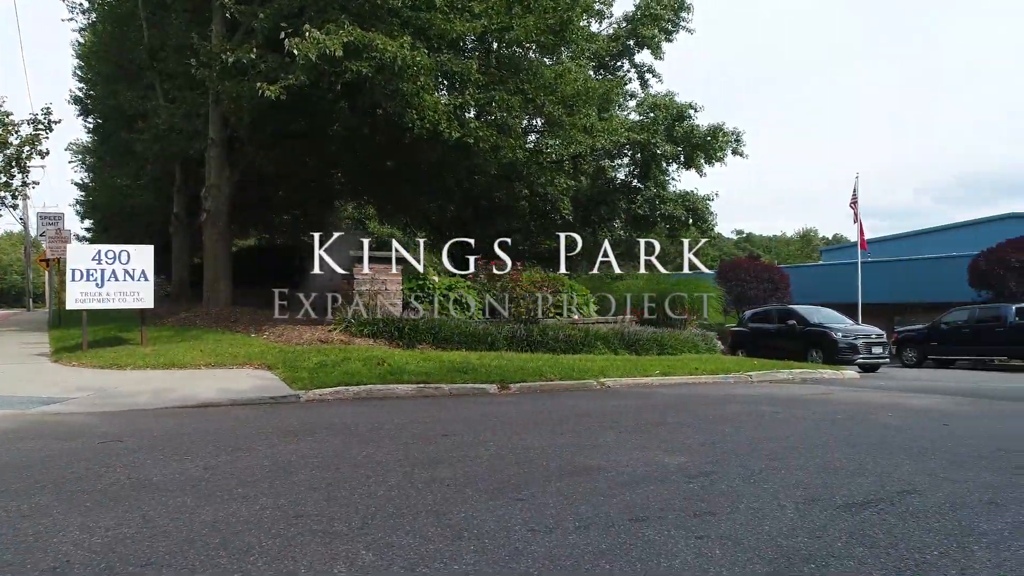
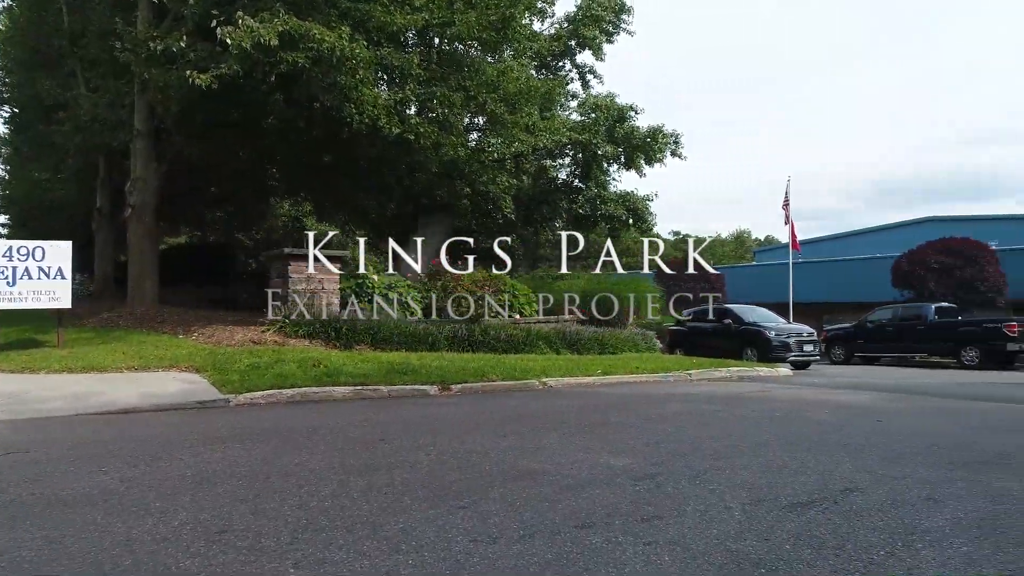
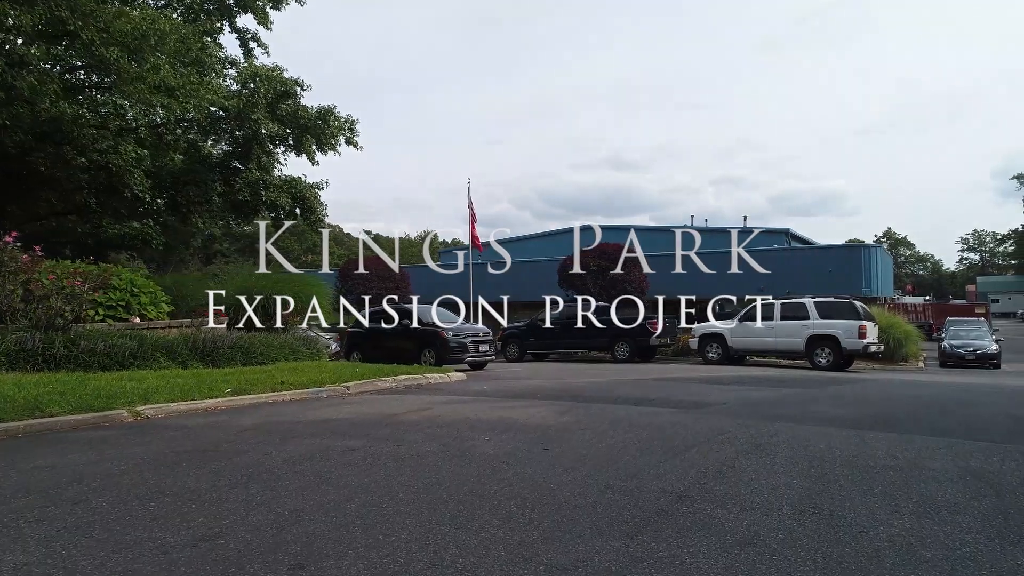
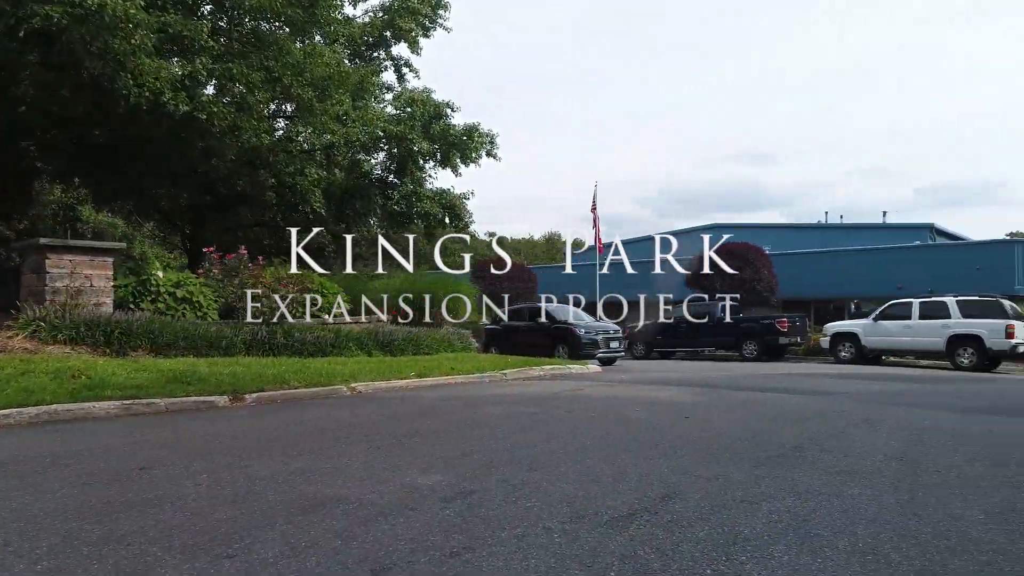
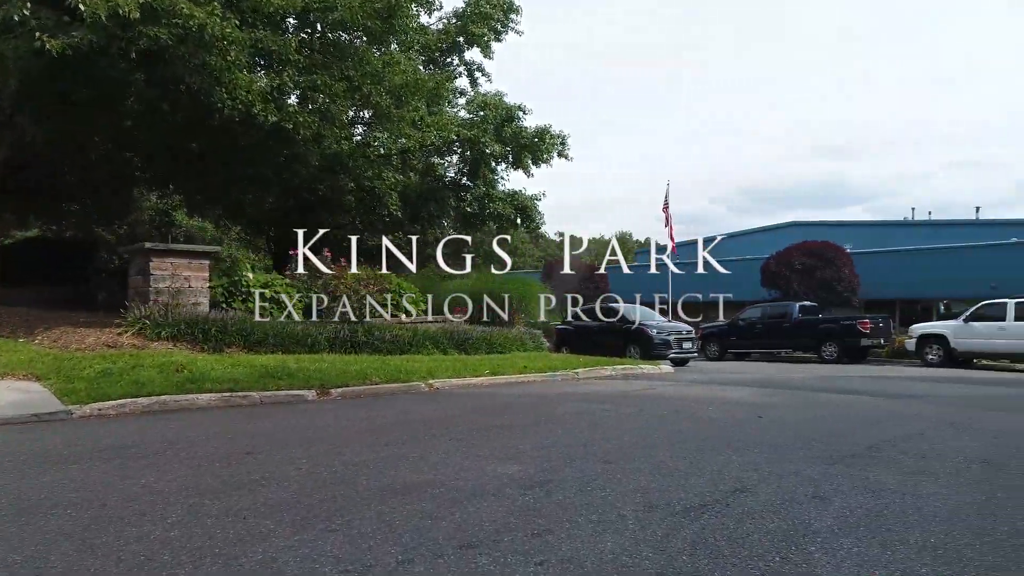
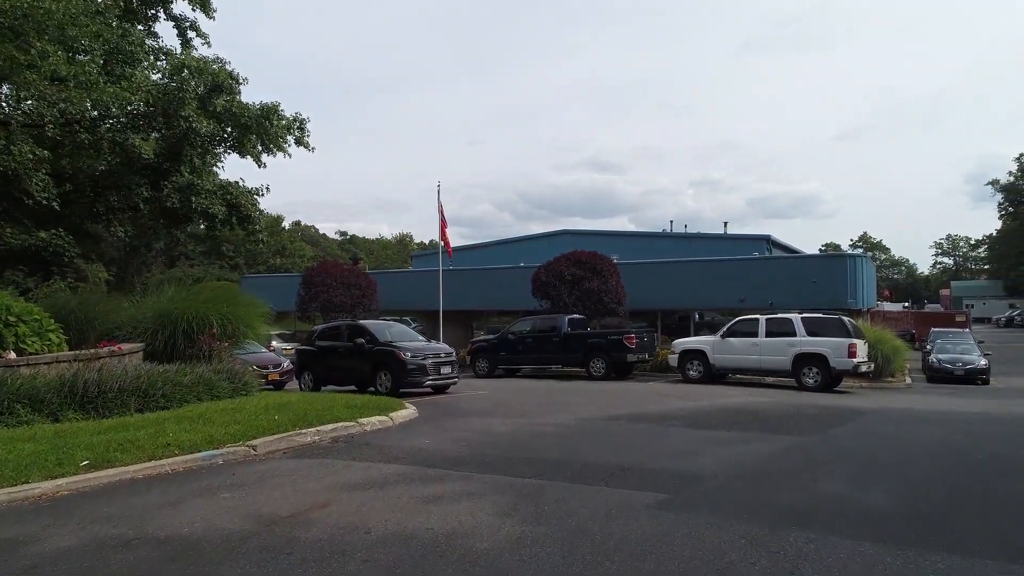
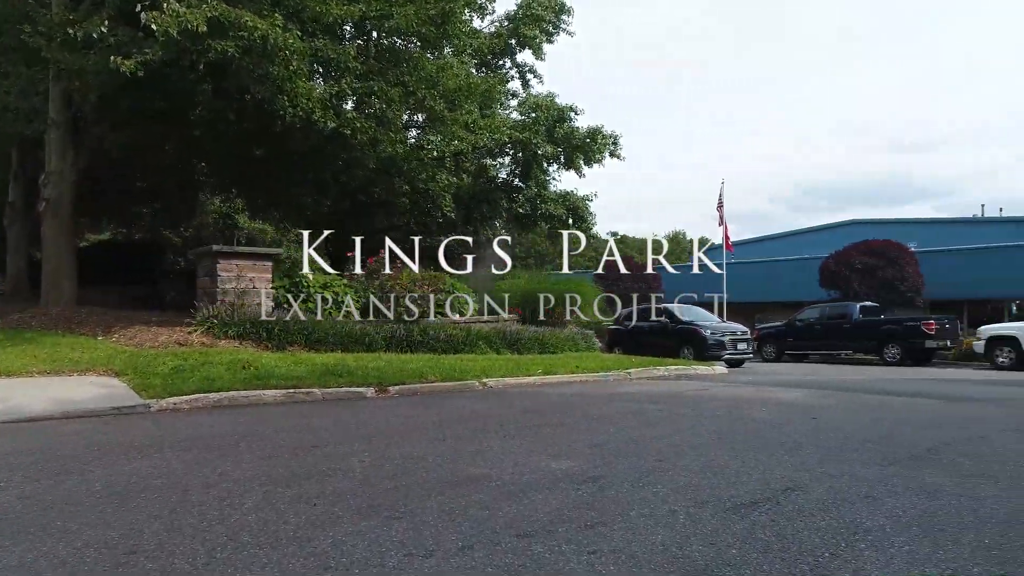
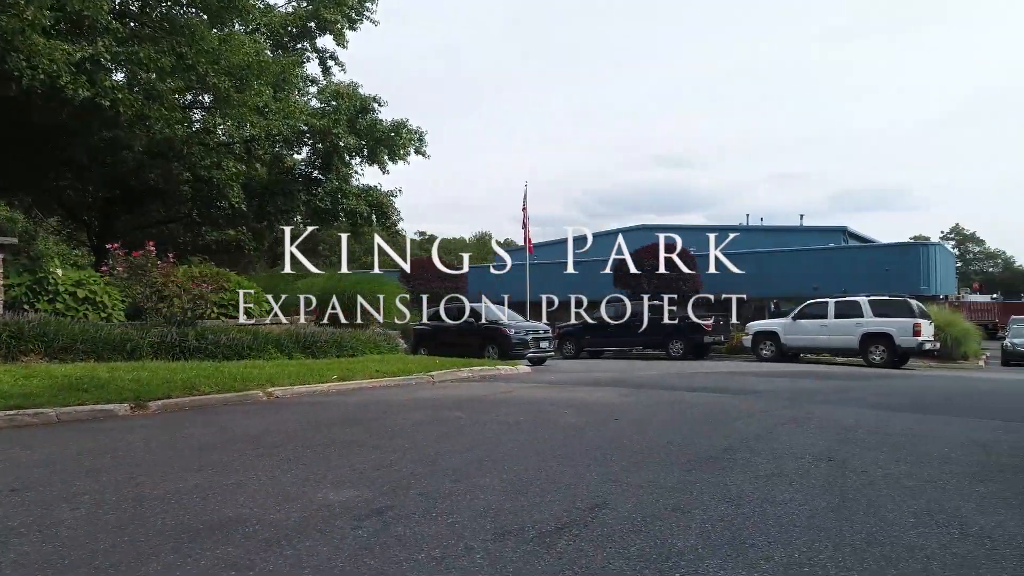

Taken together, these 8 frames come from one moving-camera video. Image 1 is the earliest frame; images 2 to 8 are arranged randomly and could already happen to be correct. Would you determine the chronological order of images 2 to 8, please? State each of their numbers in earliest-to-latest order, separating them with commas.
2, 7, 5, 4, 8, 3, 6
